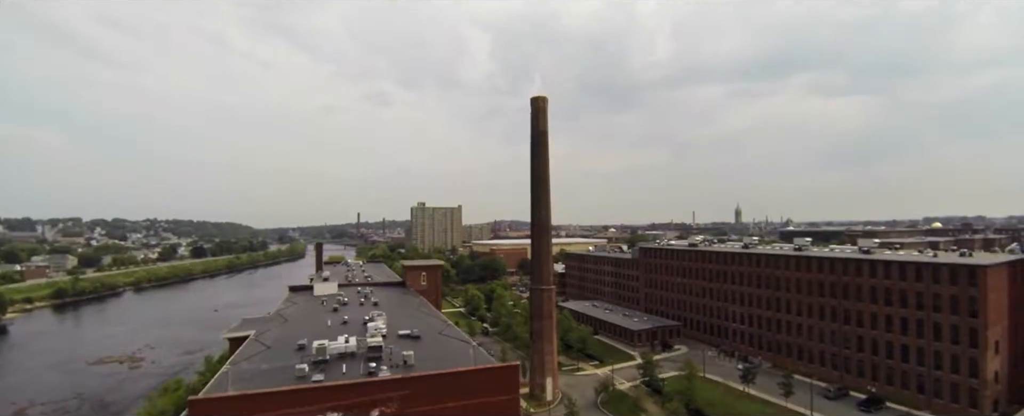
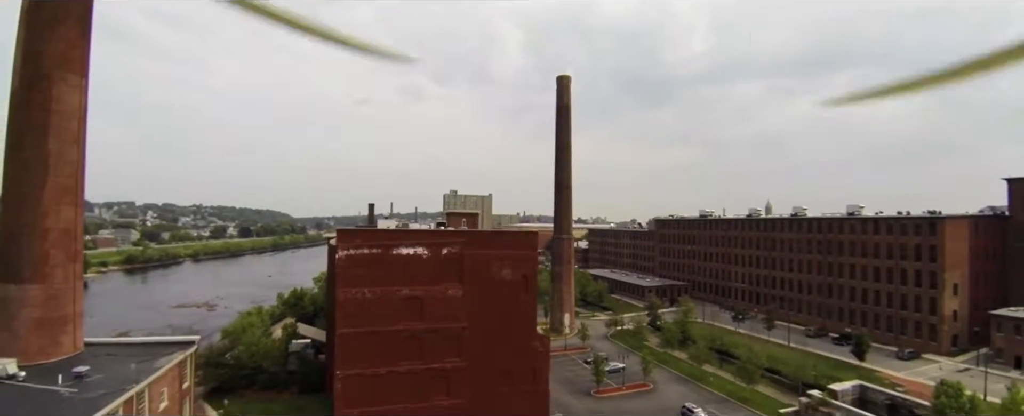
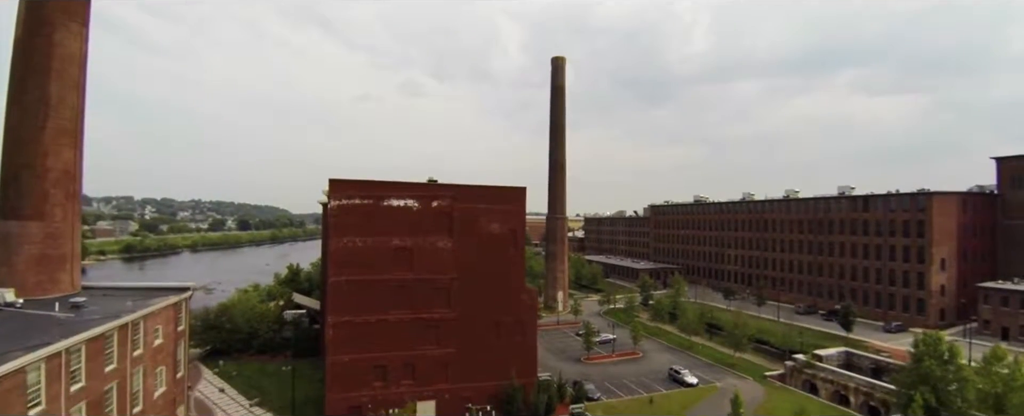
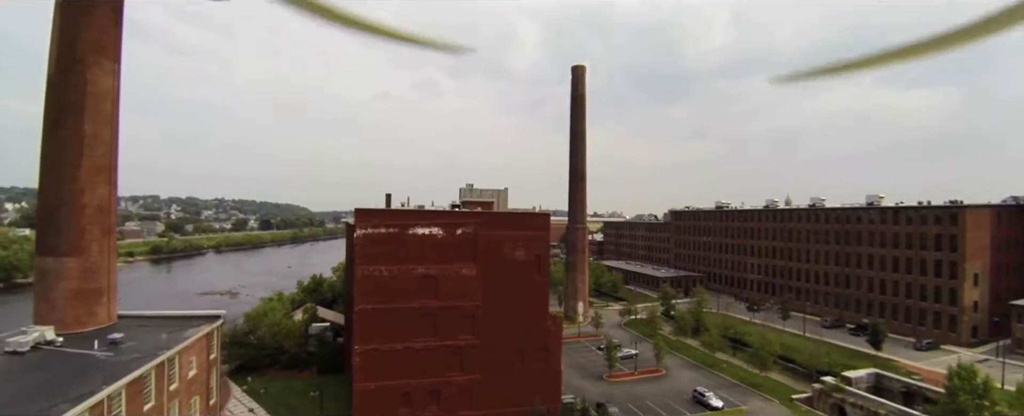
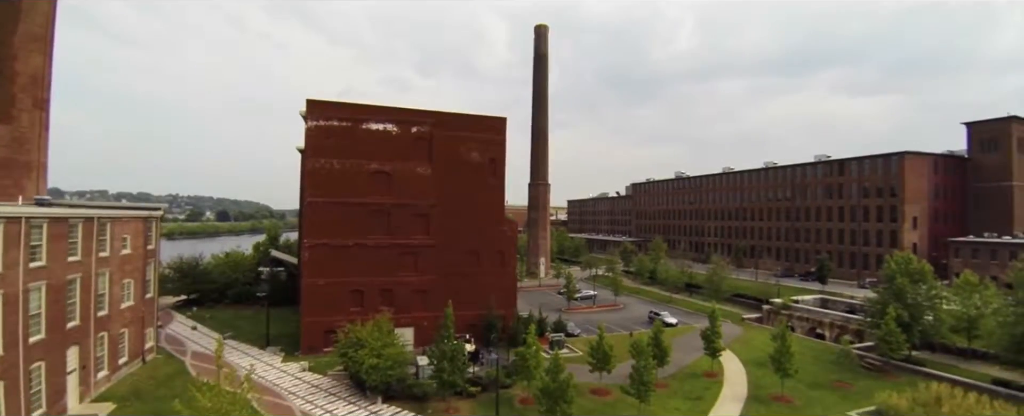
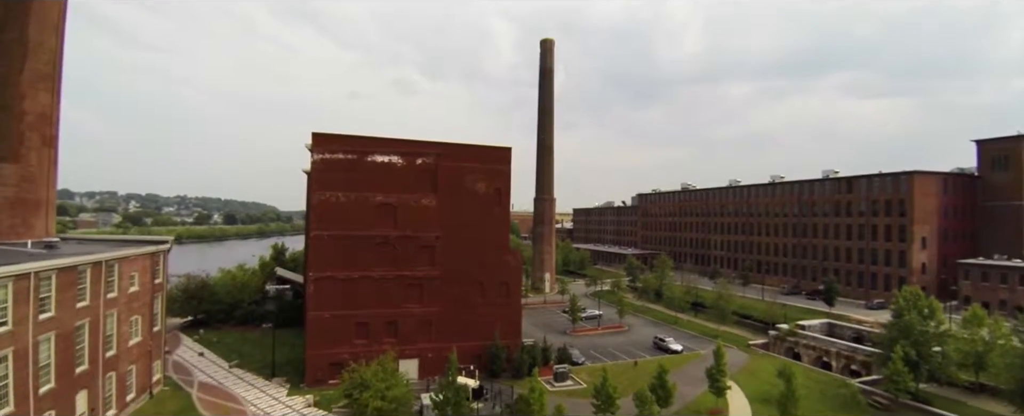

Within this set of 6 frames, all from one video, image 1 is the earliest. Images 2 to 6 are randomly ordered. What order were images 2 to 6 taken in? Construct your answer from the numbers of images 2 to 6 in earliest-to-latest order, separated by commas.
2, 4, 3, 6, 5
